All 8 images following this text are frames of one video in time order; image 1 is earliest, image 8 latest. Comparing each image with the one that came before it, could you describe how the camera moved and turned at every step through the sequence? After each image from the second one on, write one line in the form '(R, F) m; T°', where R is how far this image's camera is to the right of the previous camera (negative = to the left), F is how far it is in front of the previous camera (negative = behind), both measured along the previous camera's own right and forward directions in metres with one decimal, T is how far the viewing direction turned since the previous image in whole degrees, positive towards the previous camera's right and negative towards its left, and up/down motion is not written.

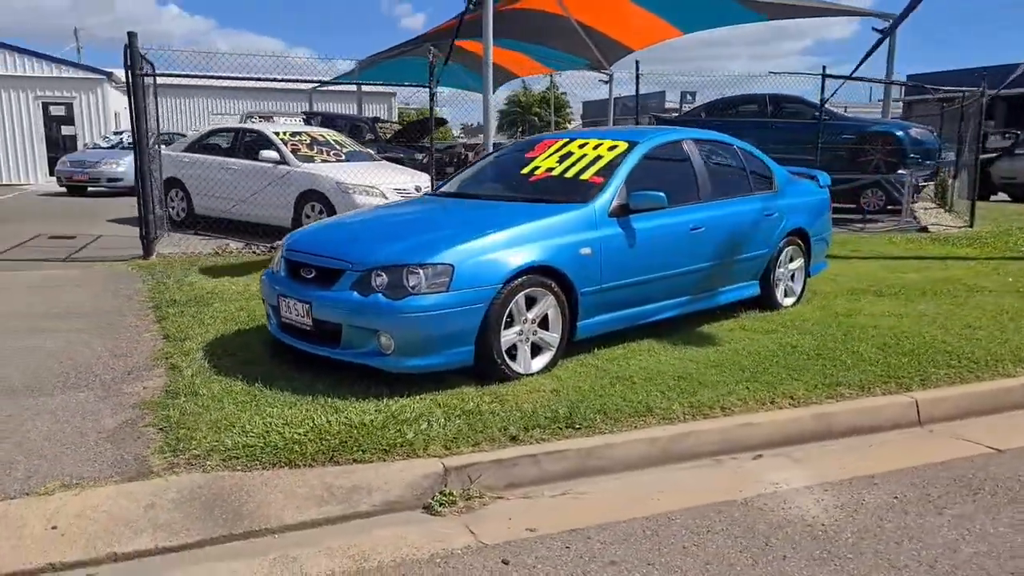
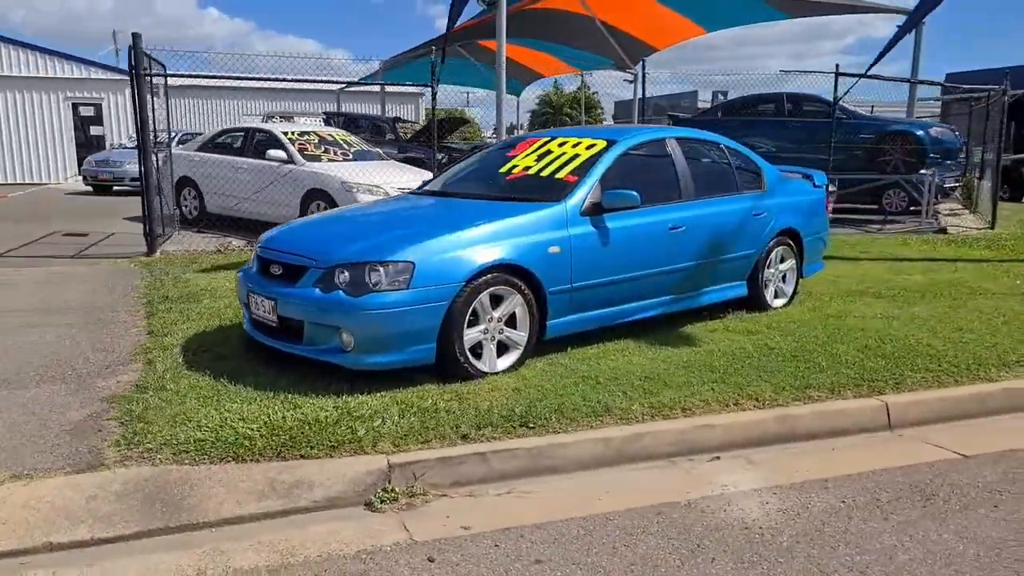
(+0.4, 0.0) m; -2°
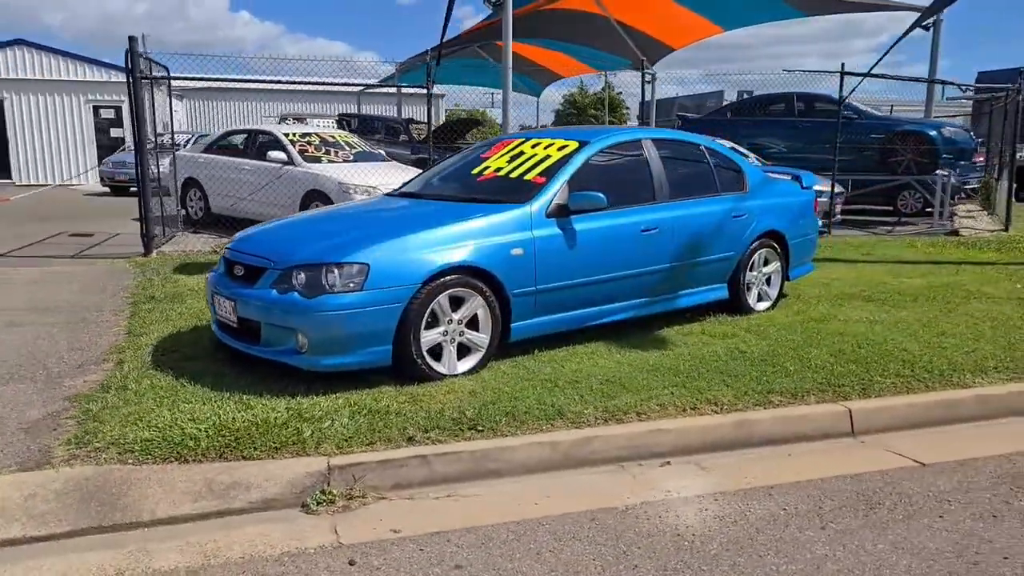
(+0.4, 0.0) m; -2°
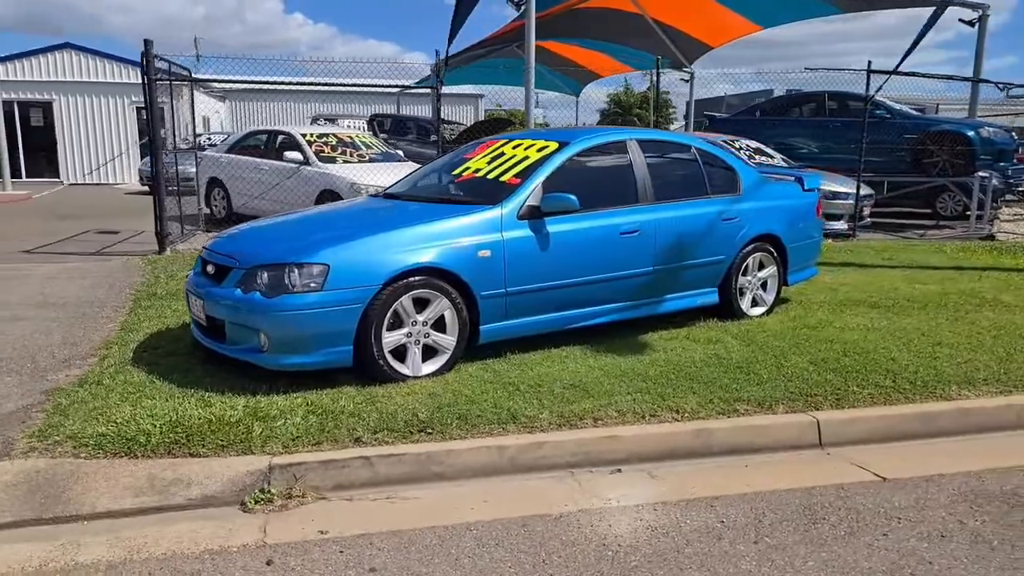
(+0.5, 0.0) m; -3°
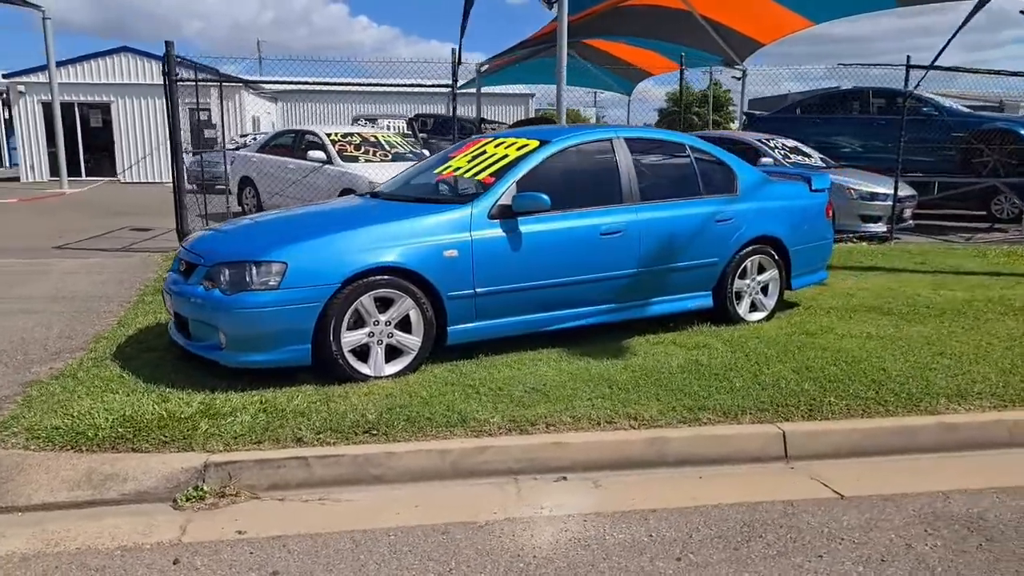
(+0.6, +0.1) m; -4°
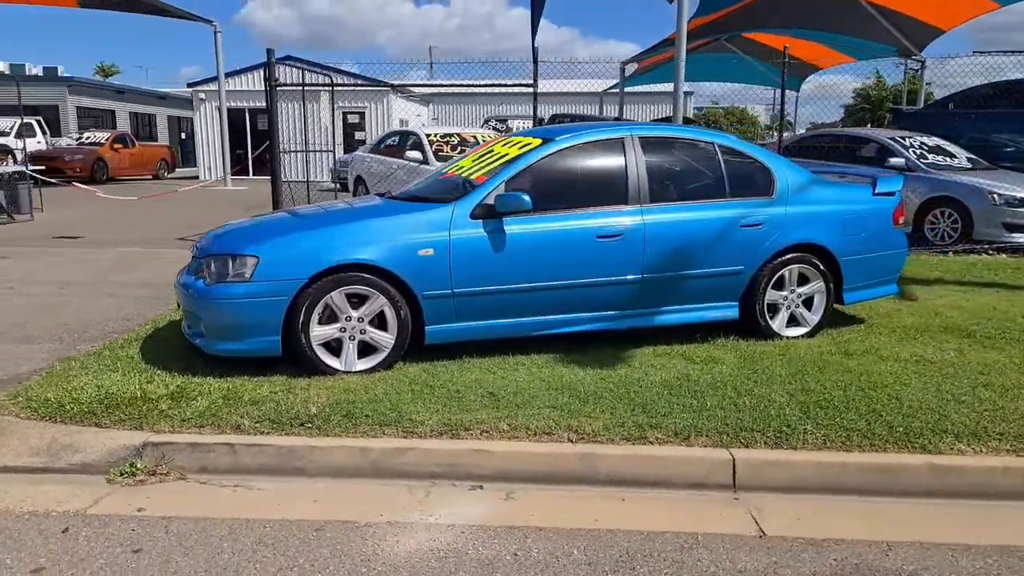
(+1.2, +0.2) m; -12°
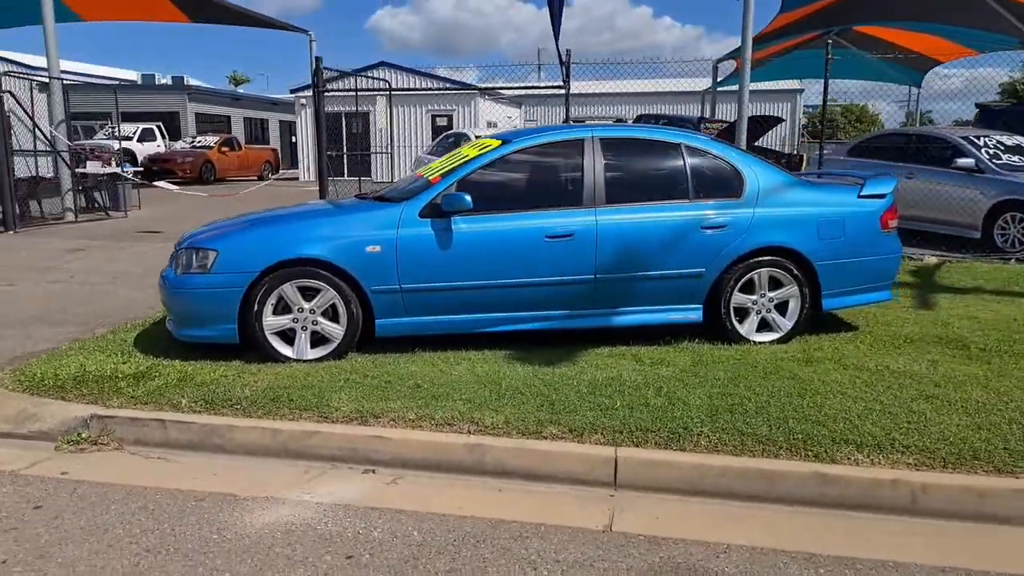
(+1.2, -0.1) m; -8°
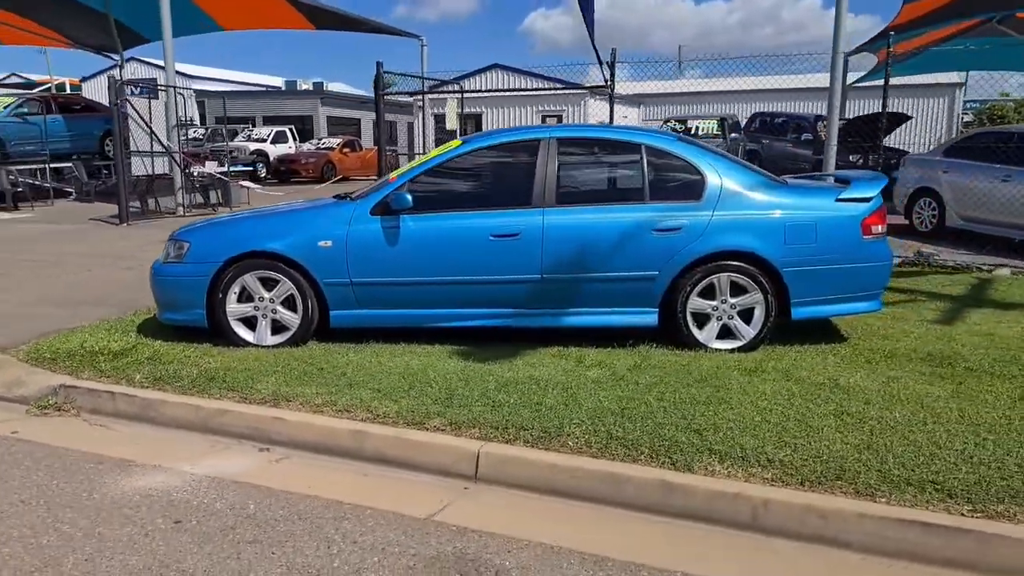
(+1.4, 0.0) m; -10°
